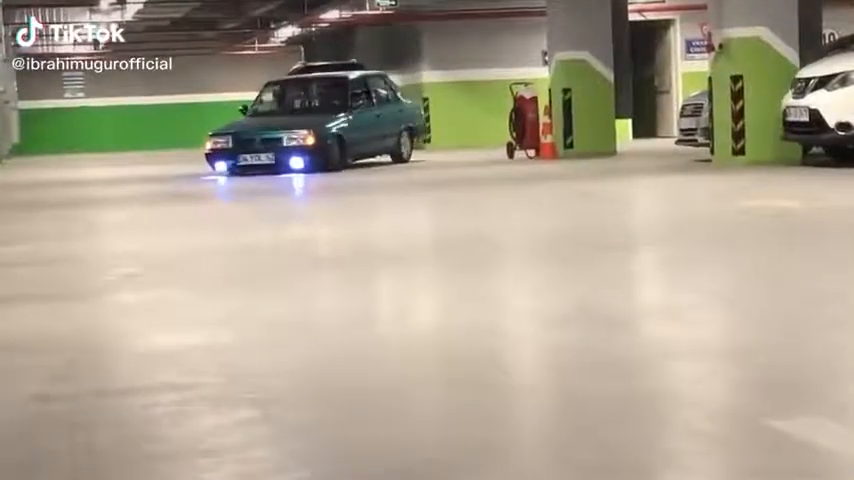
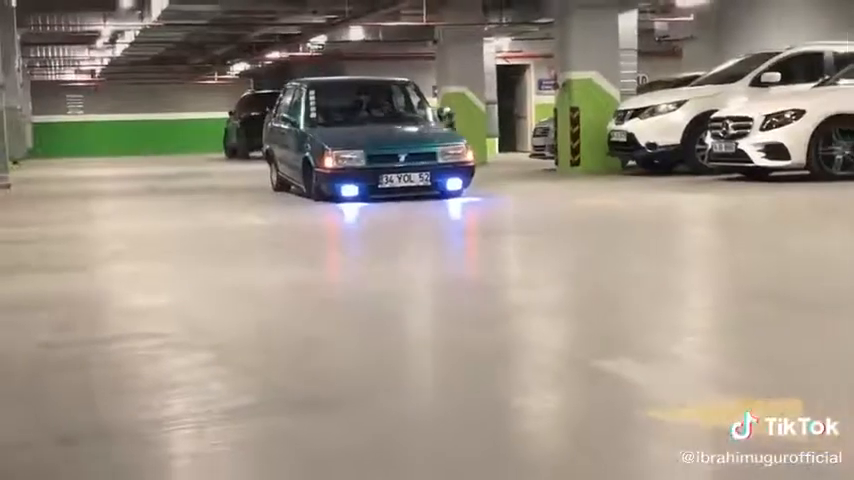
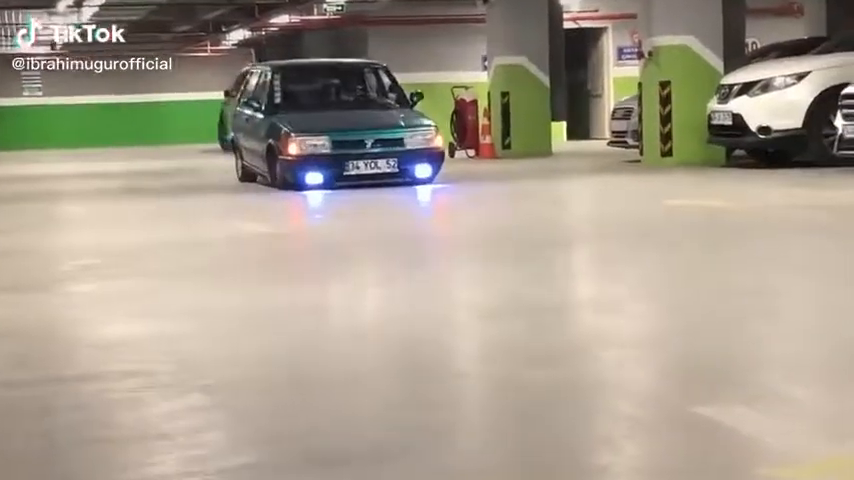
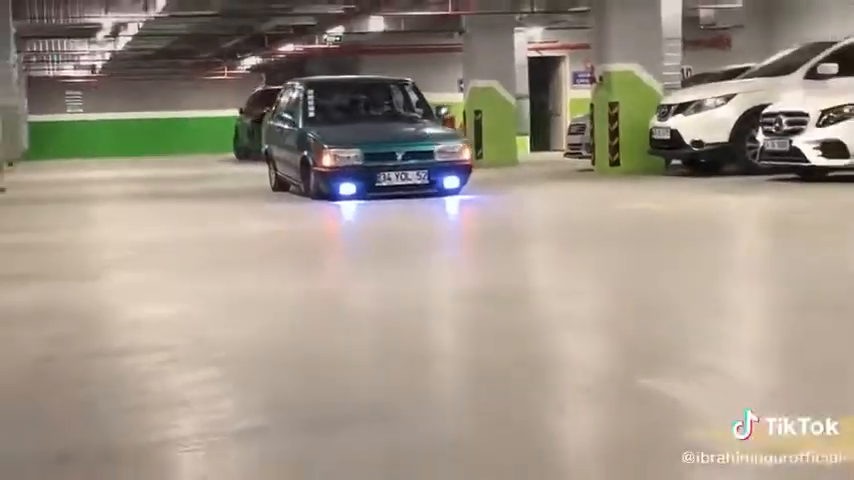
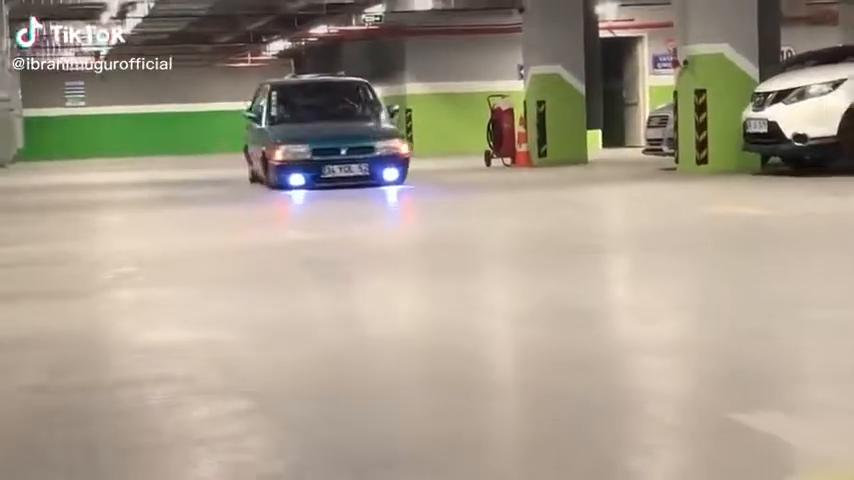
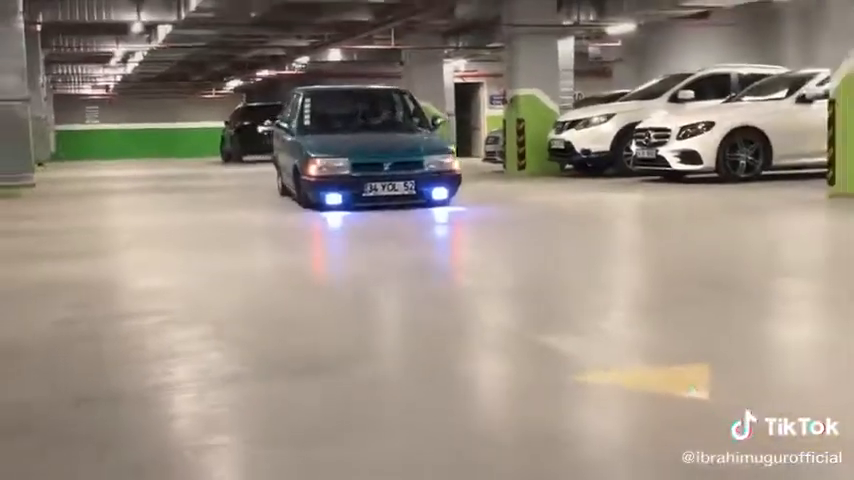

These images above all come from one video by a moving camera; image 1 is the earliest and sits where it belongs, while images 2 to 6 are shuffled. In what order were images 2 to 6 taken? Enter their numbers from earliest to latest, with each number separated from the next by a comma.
5, 3, 4, 2, 6
